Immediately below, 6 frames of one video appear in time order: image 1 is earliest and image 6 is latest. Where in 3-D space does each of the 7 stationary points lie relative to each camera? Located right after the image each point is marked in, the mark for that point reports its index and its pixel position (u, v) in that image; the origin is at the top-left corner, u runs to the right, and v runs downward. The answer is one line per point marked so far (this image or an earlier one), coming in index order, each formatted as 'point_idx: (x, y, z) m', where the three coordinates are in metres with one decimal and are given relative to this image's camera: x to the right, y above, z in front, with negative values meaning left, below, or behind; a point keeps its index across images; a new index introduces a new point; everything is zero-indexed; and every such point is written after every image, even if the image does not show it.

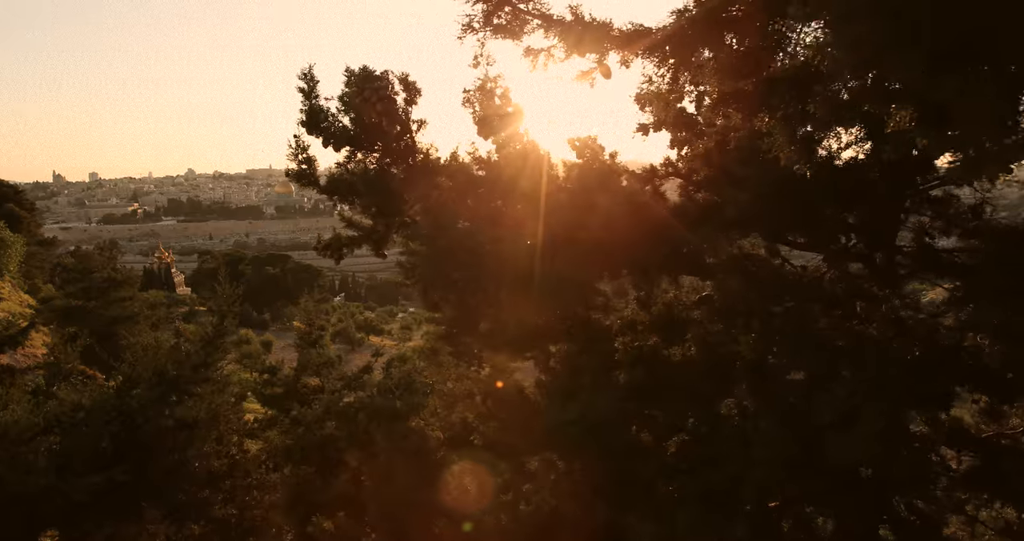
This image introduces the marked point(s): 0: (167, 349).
0: (-4.4, -1.0, +8.7) m
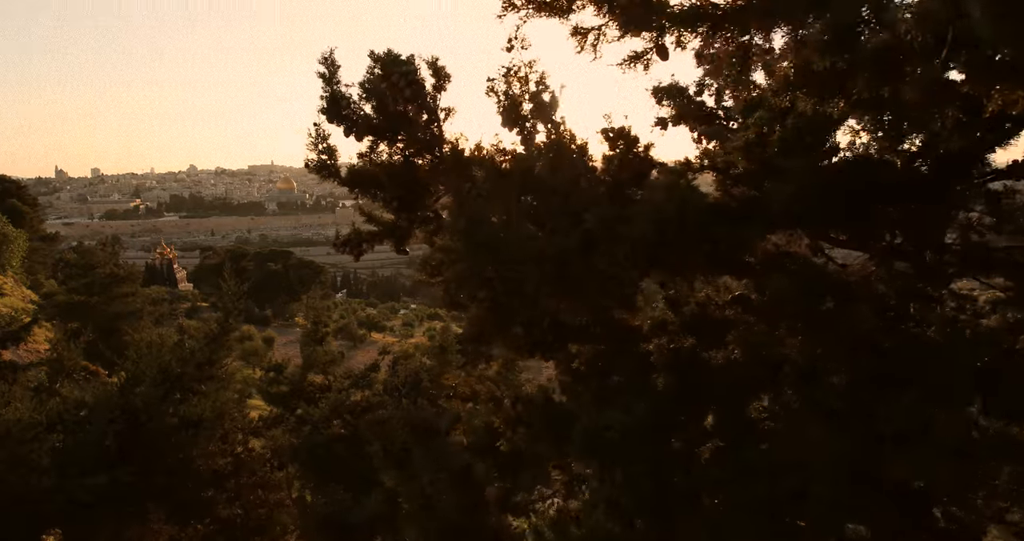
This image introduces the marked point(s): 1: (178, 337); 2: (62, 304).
0: (-4.2, -0.9, +8.6) m
1: (-4.4, -0.9, +9.1) m
2: (-10.6, -0.8, +16.2) m
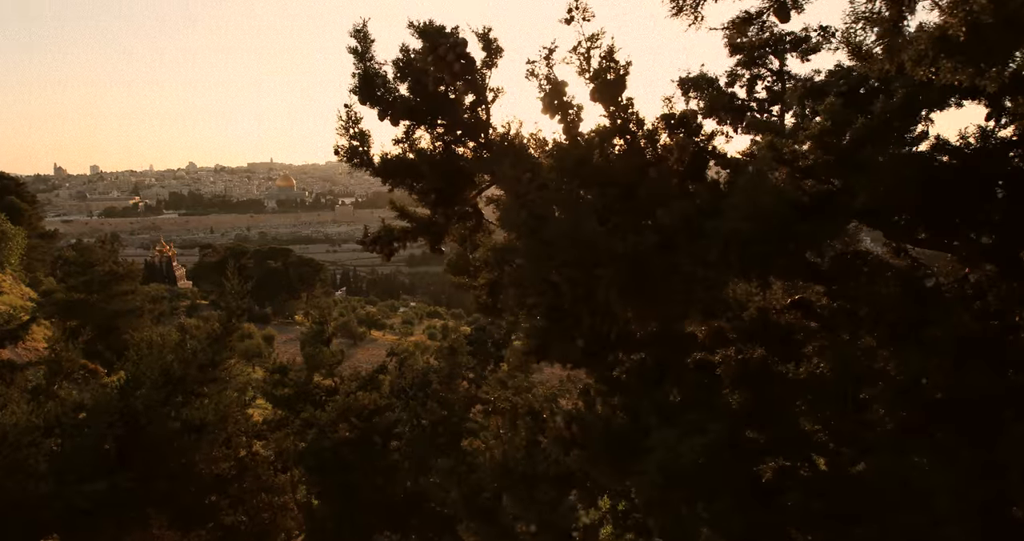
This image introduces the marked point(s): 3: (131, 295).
0: (-4.1, -0.9, +8.3) m
1: (-4.2, -0.8, +8.8) m
2: (-10.5, -0.7, +16.0) m
3: (-9.4, -0.6, +16.9) m
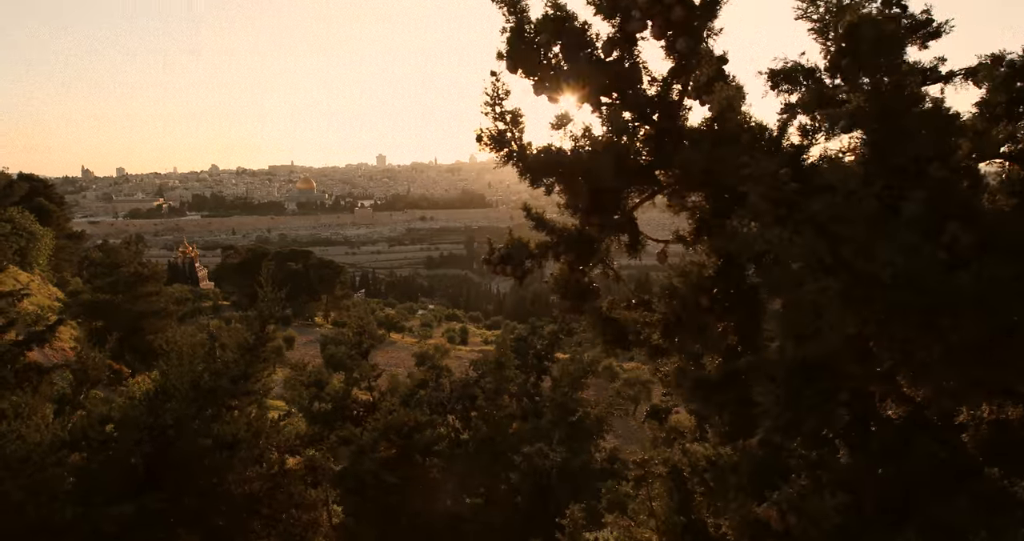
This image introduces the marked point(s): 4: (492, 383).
0: (-3.5, -1.0, +7.9) m
1: (-3.7, -0.9, +8.4) m
2: (-9.7, -0.8, +15.7) m
3: (-8.6, -0.6, +16.6) m
4: (-0.2, -1.3, +8.3) m
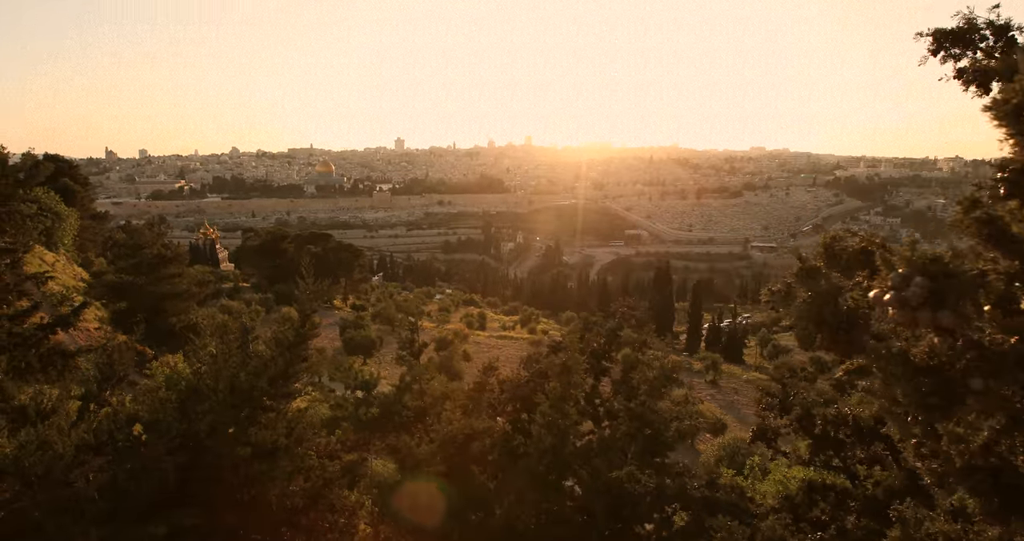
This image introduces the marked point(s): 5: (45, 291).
0: (-2.8, -0.9, +7.2) m
1: (-3.0, -0.8, +7.7) m
2: (-8.8, -0.4, +15.1) m
3: (-7.7, -0.3, +16.0) m
4: (+0.5, -1.2, +7.5) m
5: (-9.5, -0.5, +14.1) m
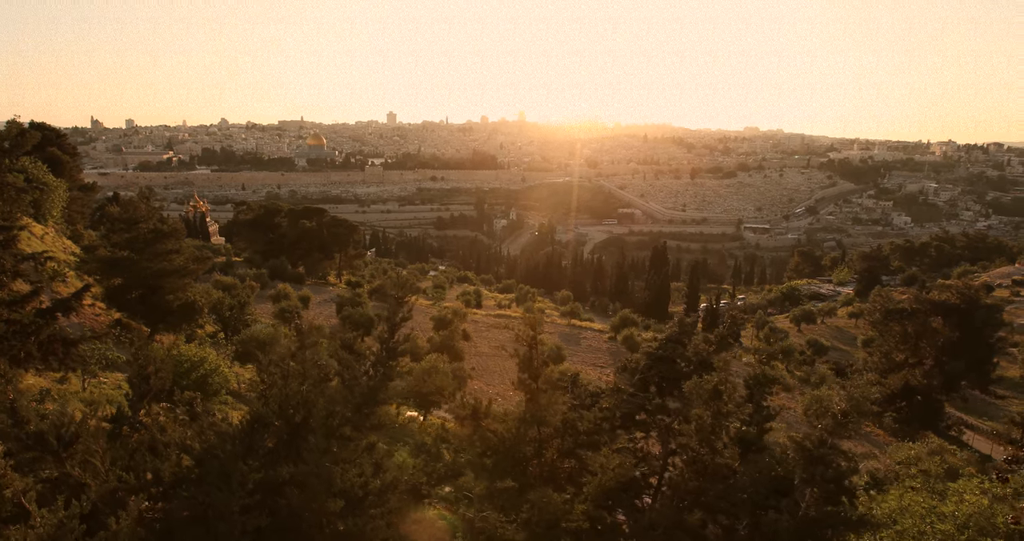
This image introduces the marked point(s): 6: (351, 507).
0: (-1.7, -0.8, +5.8) m
1: (-1.8, -0.8, +6.3) m
2: (-7.7, -0.1, +13.7) m
3: (-6.6, +0.1, +14.6) m
4: (+1.7, -1.3, +6.2) m
5: (-8.5, -0.1, +12.6) m
6: (-1.2, -1.7, +5.2) m
